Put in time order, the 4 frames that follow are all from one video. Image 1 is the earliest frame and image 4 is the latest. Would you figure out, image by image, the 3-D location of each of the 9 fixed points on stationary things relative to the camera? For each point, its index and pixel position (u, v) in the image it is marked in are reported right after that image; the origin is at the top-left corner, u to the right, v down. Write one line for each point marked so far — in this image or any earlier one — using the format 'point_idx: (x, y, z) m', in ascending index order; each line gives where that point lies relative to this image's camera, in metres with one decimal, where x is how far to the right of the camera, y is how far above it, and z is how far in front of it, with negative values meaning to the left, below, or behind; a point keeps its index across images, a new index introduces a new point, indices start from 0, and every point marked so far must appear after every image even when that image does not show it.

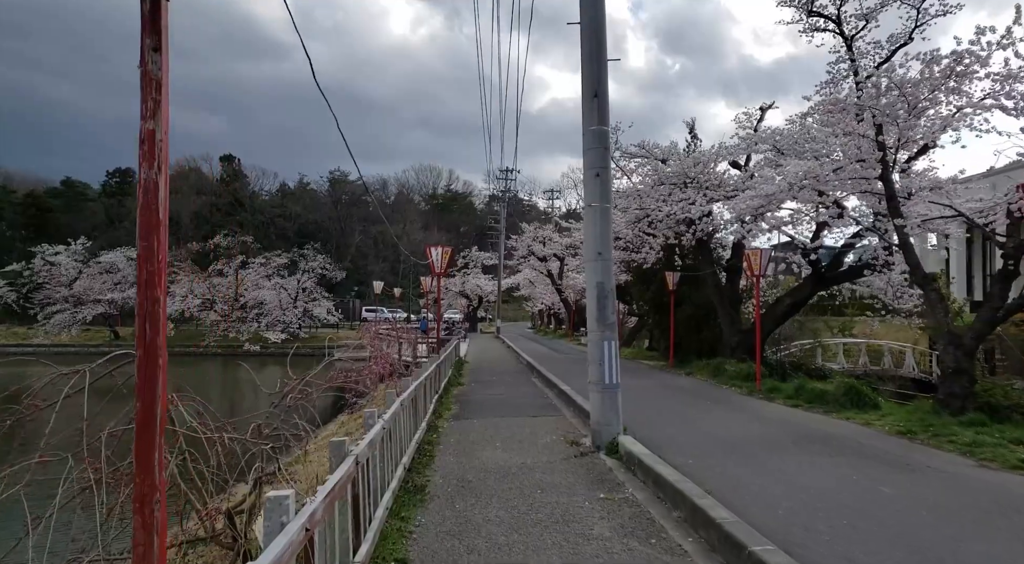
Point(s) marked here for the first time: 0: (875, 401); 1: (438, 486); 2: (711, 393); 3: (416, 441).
0: (+5.4, -1.8, +10.6) m
1: (-0.7, -1.8, +6.4) m
2: (+3.6, -2.1, +13.3) m
3: (-1.0, -1.7, +7.7) m
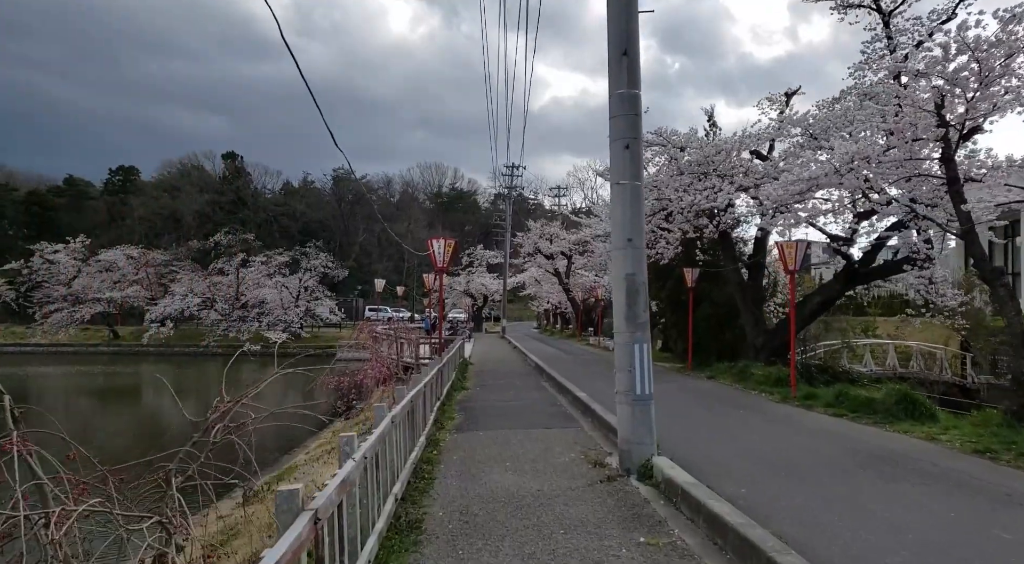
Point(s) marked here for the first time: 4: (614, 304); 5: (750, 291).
0: (+5.5, -1.7, +9.4) m
1: (-0.5, -1.8, +5.2) m
2: (+3.8, -2.0, +12.1) m
3: (-0.9, -1.6, +6.6) m
4: (+0.9, -0.2, +6.4) m
5: (+5.7, -0.2, +17.1) m
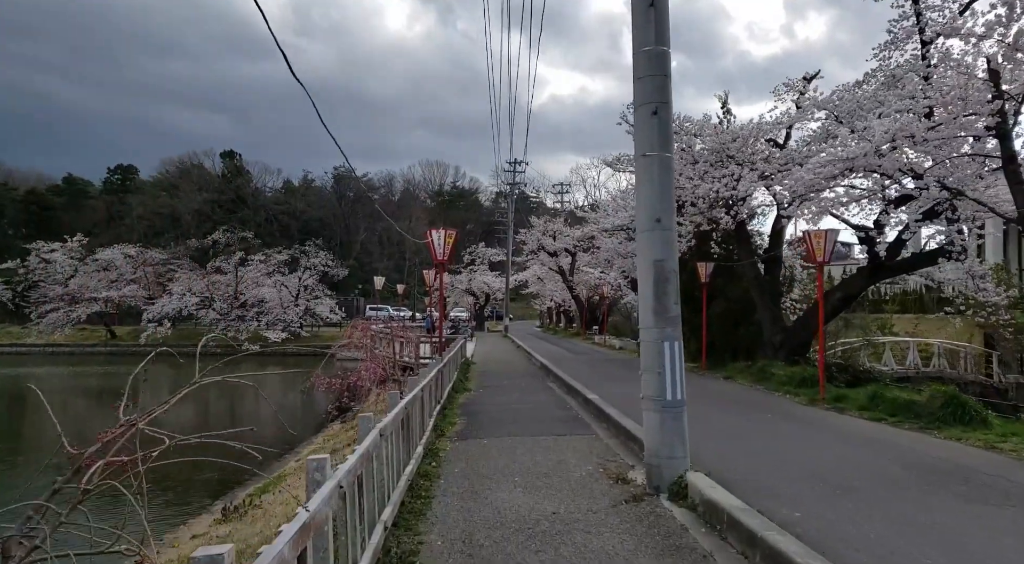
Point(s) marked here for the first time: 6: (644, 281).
0: (+5.6, -1.6, +8.5) m
1: (-0.5, -1.7, +4.4) m
2: (+3.9, -1.9, +11.2) m
3: (-0.8, -1.6, +5.7) m
4: (+1.0, -0.1, +5.5) m
5: (+5.8, -0.1, +16.2) m
6: (+1.0, 0.0, +5.5) m
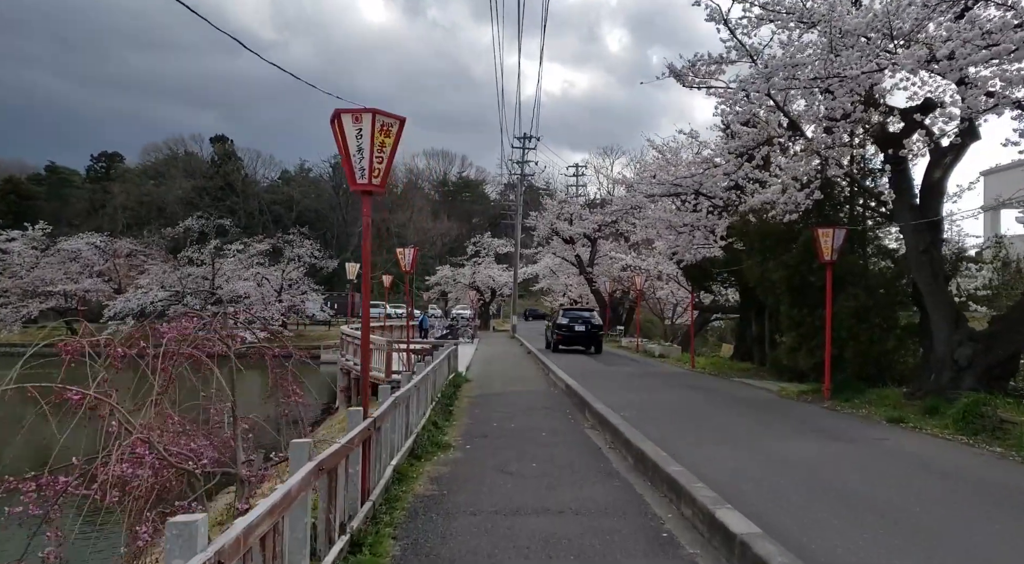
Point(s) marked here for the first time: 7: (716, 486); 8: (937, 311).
0: (+5.7, -1.3, +2.3) m
1: (-0.4, -1.4, -1.8) m
2: (+4.0, -1.6, +5.0) m
3: (-0.8, -1.3, -0.5) m
4: (+1.0, +0.2, -0.7) m
5: (+5.9, +0.2, +10.0) m
6: (+1.1, +0.3, -0.7) m
7: (+1.6, -1.5, +5.0) m
8: (+5.9, -0.4, +9.9) m
